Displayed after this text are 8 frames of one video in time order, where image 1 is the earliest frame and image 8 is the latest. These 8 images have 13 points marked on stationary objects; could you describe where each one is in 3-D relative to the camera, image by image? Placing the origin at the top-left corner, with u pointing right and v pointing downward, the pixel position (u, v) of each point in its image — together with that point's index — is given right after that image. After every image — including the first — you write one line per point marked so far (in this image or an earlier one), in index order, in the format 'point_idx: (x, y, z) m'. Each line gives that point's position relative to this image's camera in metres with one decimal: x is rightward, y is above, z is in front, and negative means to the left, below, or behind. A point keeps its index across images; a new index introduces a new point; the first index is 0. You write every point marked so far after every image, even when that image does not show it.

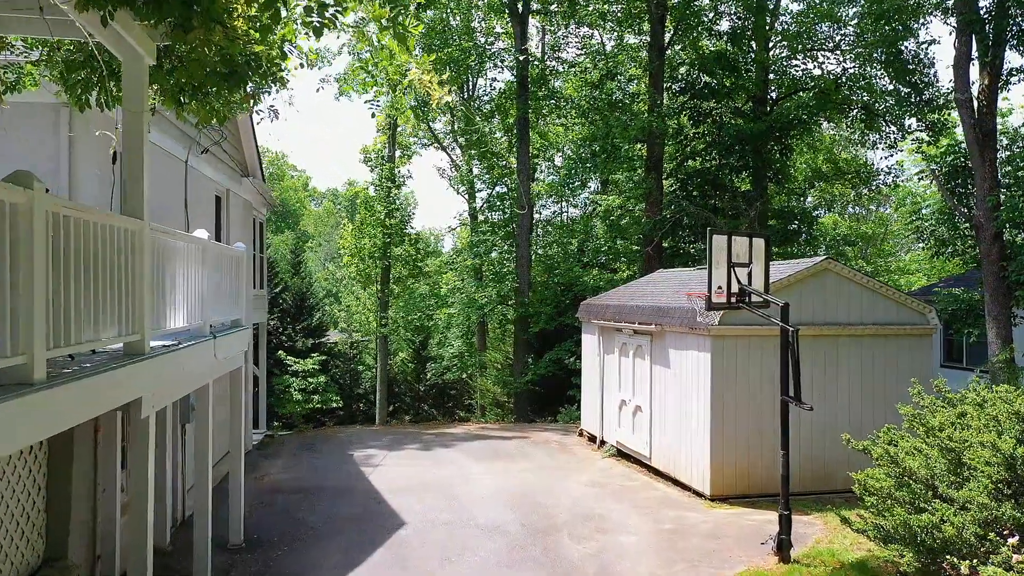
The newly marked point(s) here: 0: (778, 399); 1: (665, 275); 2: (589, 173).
0: (+3.4, -1.4, +8.4) m
1: (+3.0, +0.1, +12.7) m
2: (+2.4, +3.5, +20.1) m
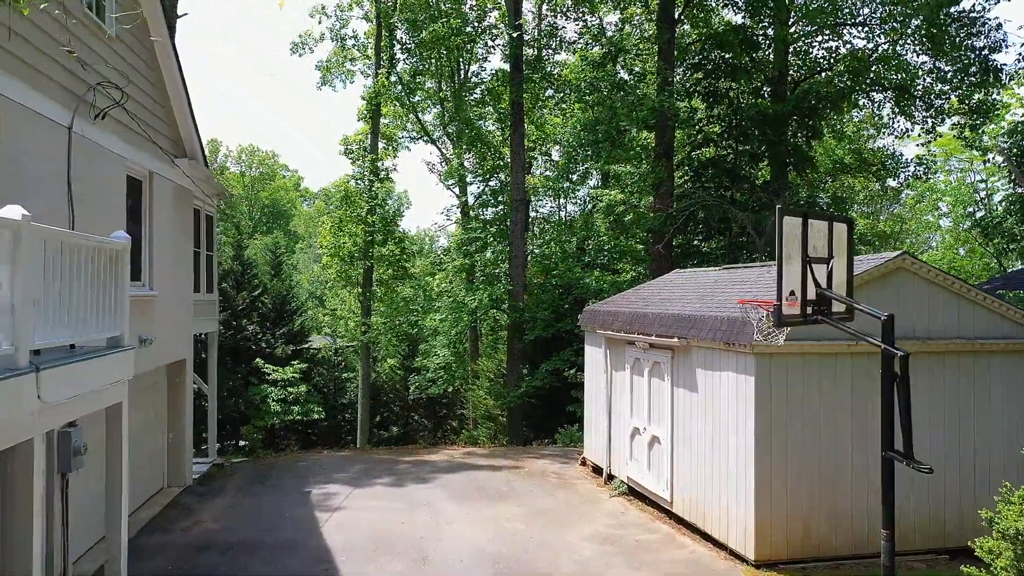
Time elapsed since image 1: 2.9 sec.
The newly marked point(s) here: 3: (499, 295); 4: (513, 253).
0: (+3.3, -1.4, +6.5) m
1: (+2.9, 0.0, +10.8) m
2: (+2.2, +3.5, +18.3) m
3: (-0.4, -0.2, +19.3) m
4: (0.0, +1.0, +19.0) m
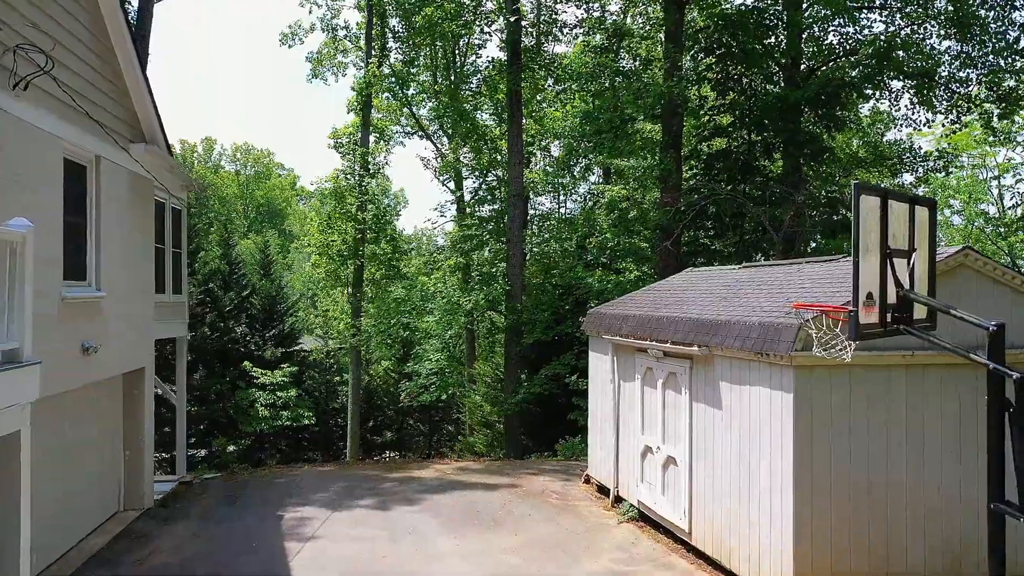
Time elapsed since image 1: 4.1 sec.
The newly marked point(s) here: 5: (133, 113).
0: (+3.3, -1.4, +5.6) m
1: (+2.8, 0.0, +9.9) m
2: (+2.1, +3.4, +17.3) m
3: (-0.4, -0.2, +18.3) m
4: (-0.1, +1.0, +18.0) m
5: (-4.5, +2.1, +7.7) m
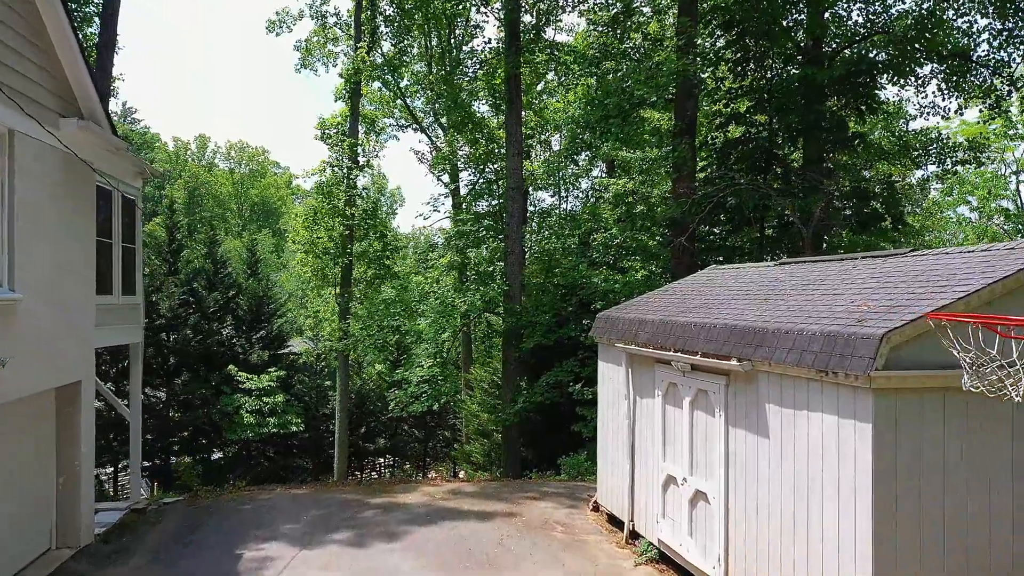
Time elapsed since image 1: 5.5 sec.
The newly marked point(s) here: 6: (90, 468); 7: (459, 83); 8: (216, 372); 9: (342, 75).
0: (+3.2, -1.5, +4.4) m
1: (+2.8, 0.0, +8.7) m
2: (+2.1, +3.4, +16.1) m
3: (-0.5, -0.2, +17.1) m
4: (-0.1, +1.0, +16.8) m
5: (-4.6, +2.1, +6.5) m
6: (-4.6, -1.9, +7.0) m
7: (-1.5, +5.8, +18.5) m
8: (-9.1, -2.6, +20.0) m
9: (-4.8, +6.1, +18.5) m
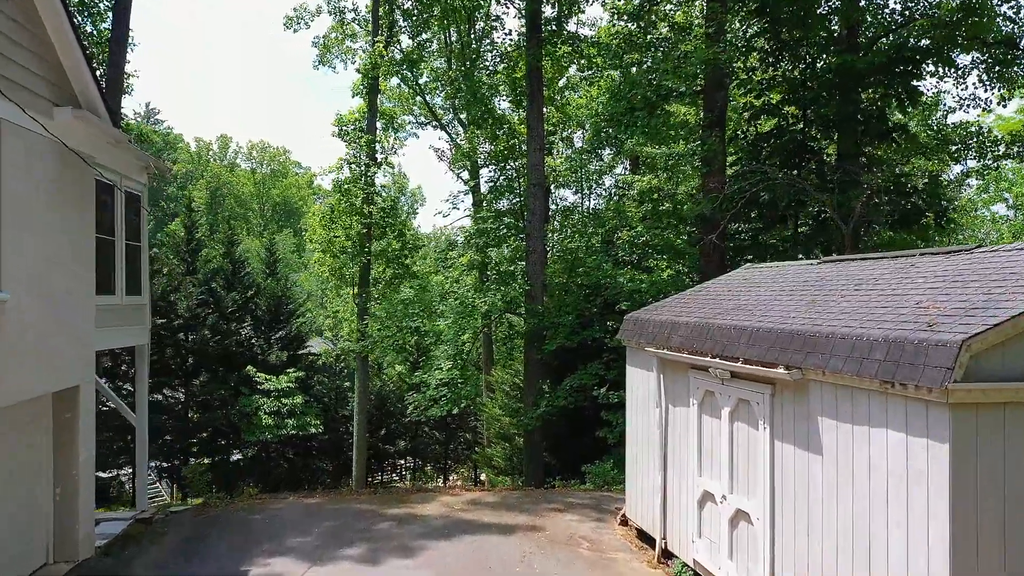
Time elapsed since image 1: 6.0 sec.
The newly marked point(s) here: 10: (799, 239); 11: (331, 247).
0: (+3.4, -1.4, +3.8) m
1: (+3.1, 0.0, +8.1) m
2: (+2.6, +3.5, +15.5) m
3: (+0.1, -0.2, +16.6) m
4: (+0.4, +1.0, +16.3) m
5: (-4.3, +2.1, +6.2) m
6: (-4.3, -1.9, +6.6) m
7: (-0.9, +5.9, +18.0) m
8: (-8.4, -2.6, +19.7) m
9: (-4.2, +6.1, +18.2) m
10: (+6.5, +1.1, +14.7) m
11: (-5.0, +1.1, +18.0) m
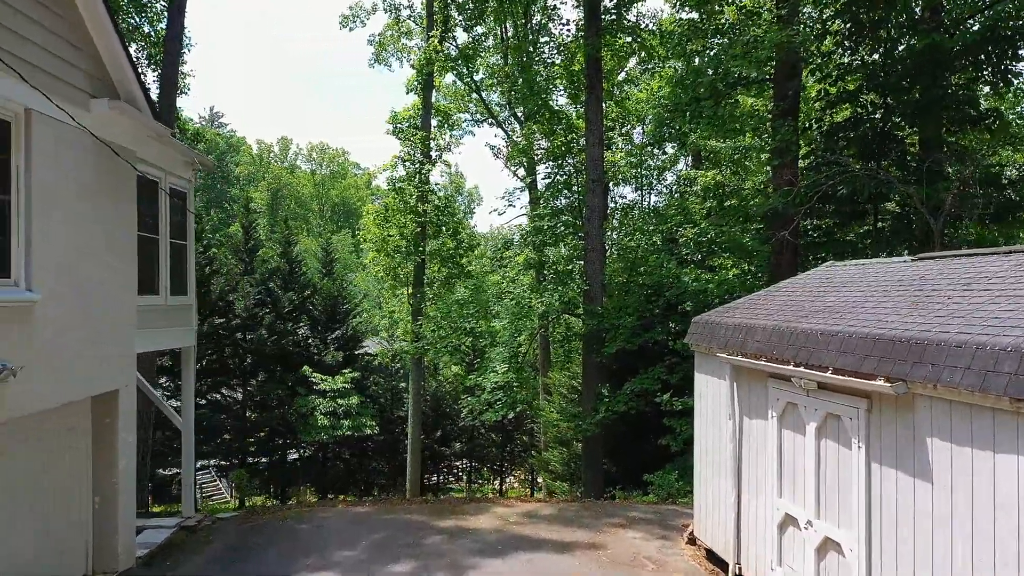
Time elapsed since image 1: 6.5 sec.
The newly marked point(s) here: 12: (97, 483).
0: (+3.6, -1.4, +2.9) m
1: (+3.7, 0.0, +7.2) m
2: (+3.9, +3.5, +14.7) m
3: (+1.5, -0.2, +16.0) m
4: (+1.8, +1.0, +15.6) m
5: (-3.8, +2.1, +6.0) m
6: (-3.8, -1.9, +6.4) m
7: (+0.6, +5.9, +17.4) m
8: (-6.7, -2.6, +19.8) m
9: (-2.7, +6.1, +17.9) m
10: (+7.7, +1.1, +13.5) m
11: (-3.5, +1.2, +17.7) m
12: (-4.0, -1.9, +6.2) m
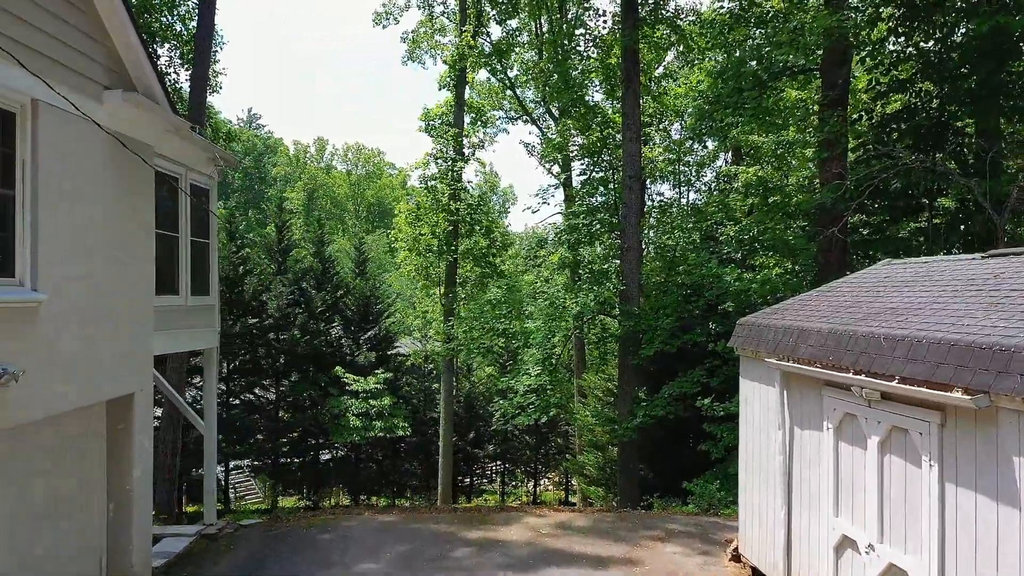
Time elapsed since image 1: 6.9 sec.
0: (+3.7, -1.4, +2.2) m
1: (+4.1, 0.0, +6.6) m
2: (+4.7, +3.5, +14.0) m
3: (+2.3, -0.2, +15.4) m
4: (+2.6, +1.0, +15.1) m
5: (-3.6, +2.1, +5.7) m
6: (-3.5, -1.9, +6.2) m
7: (+1.5, +5.9, +17.0) m
8: (-5.7, -2.6, +19.7) m
9: (-1.8, +6.1, +17.6) m
10: (+8.4, +1.1, +12.6) m
11: (-2.6, +1.2, +17.5) m
12: (-3.7, -1.9, +6.0) m
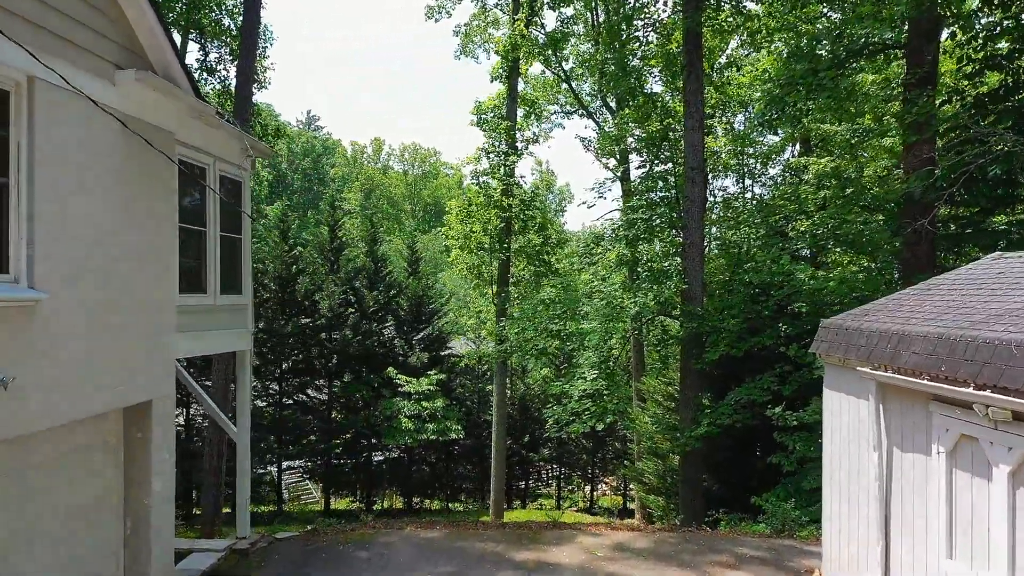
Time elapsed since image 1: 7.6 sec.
0: (+3.8, -1.4, +1.2) m
1: (+4.5, 0.0, +5.5) m
2: (+5.7, +3.5, +12.8) m
3: (+3.5, -0.2, +14.5) m
4: (+3.8, +1.0, +14.1) m
5: (-3.2, +2.2, +5.3) m
6: (-3.1, -1.9, +5.7) m
7: (+2.9, +5.9, +16.0) m
8: (-4.0, -2.6, +19.5) m
9: (-0.3, +6.1, +17.0) m
10: (+9.3, +1.1, +11.1) m
11: (-1.1, +1.2, +16.9) m
12: (-3.3, -1.9, +5.6) m
